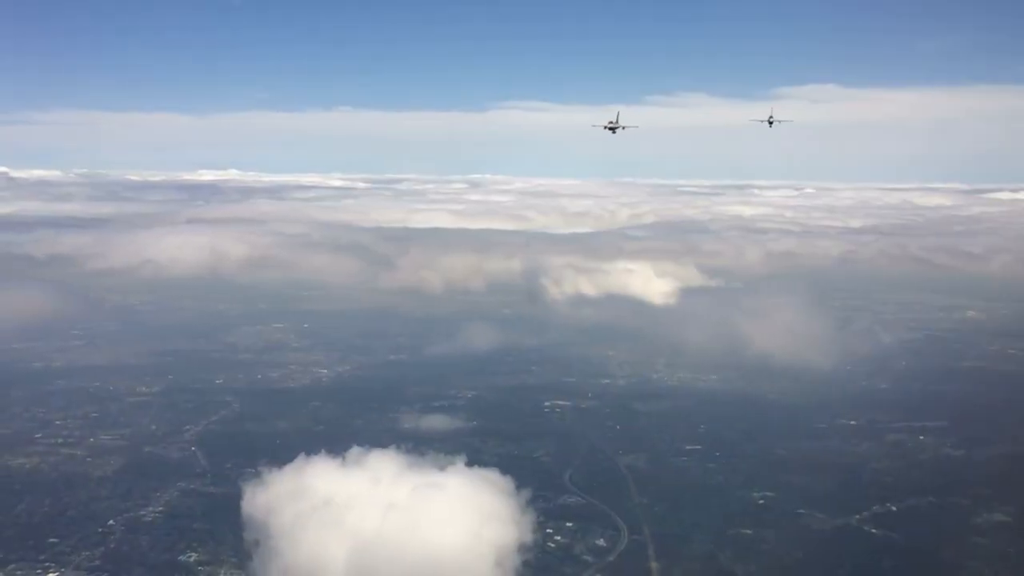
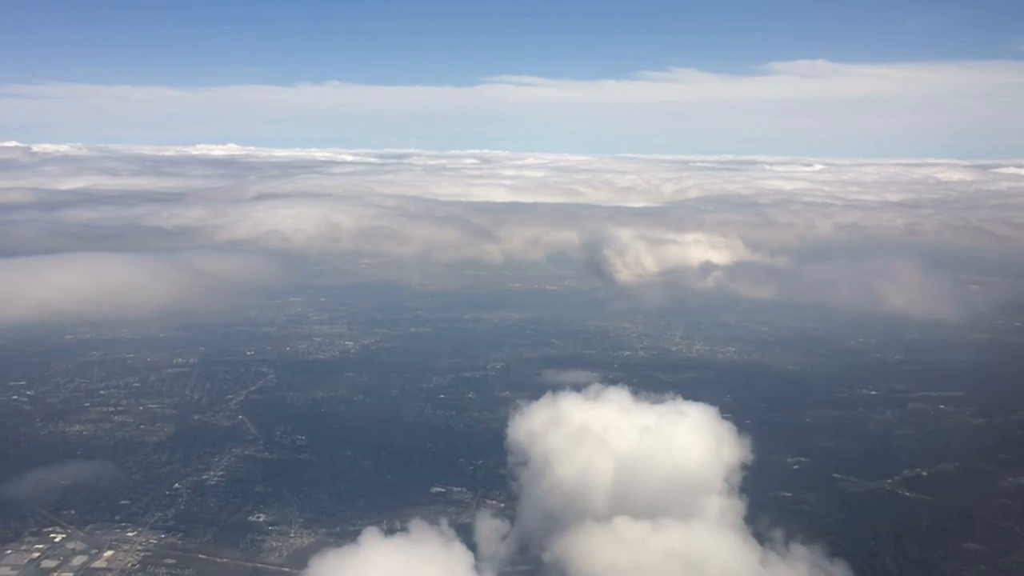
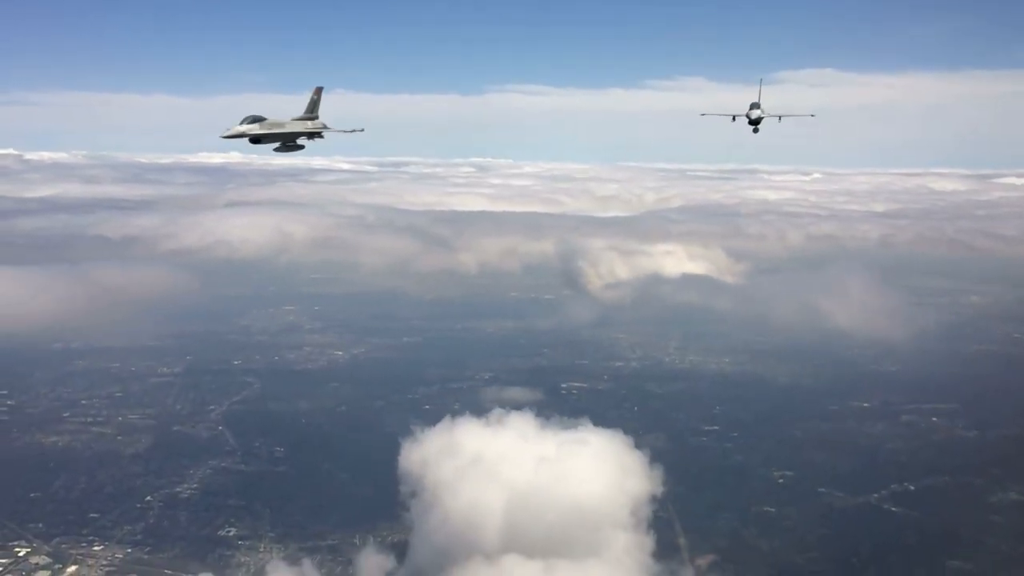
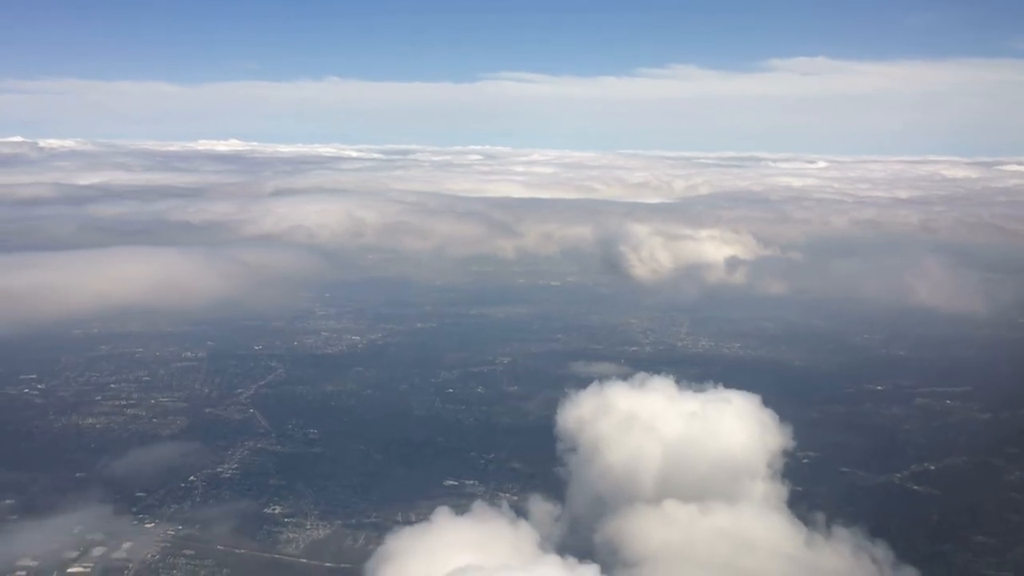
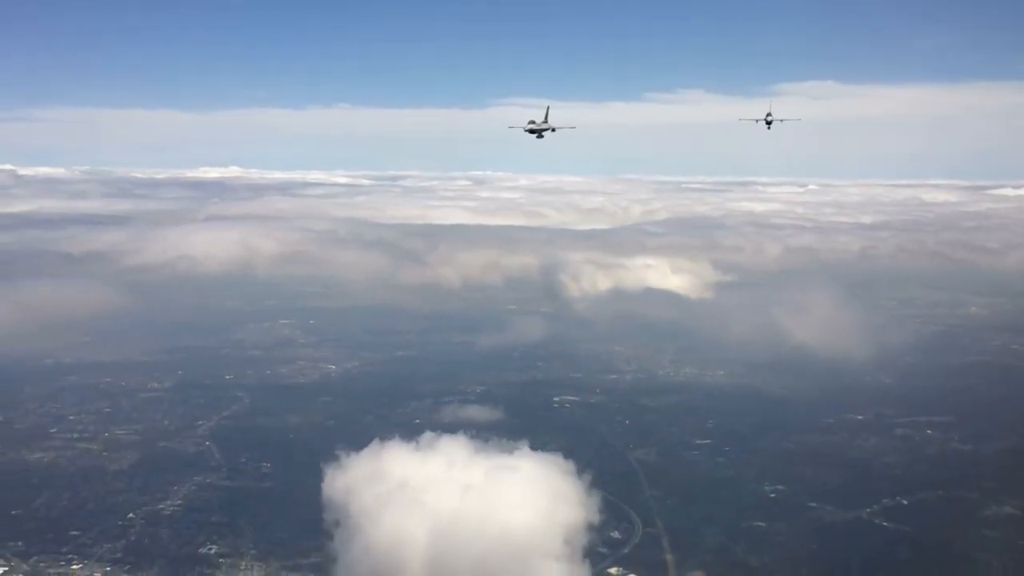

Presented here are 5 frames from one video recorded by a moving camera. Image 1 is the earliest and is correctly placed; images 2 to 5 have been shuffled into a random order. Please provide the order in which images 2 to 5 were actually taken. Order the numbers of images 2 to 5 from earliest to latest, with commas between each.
5, 3, 2, 4
